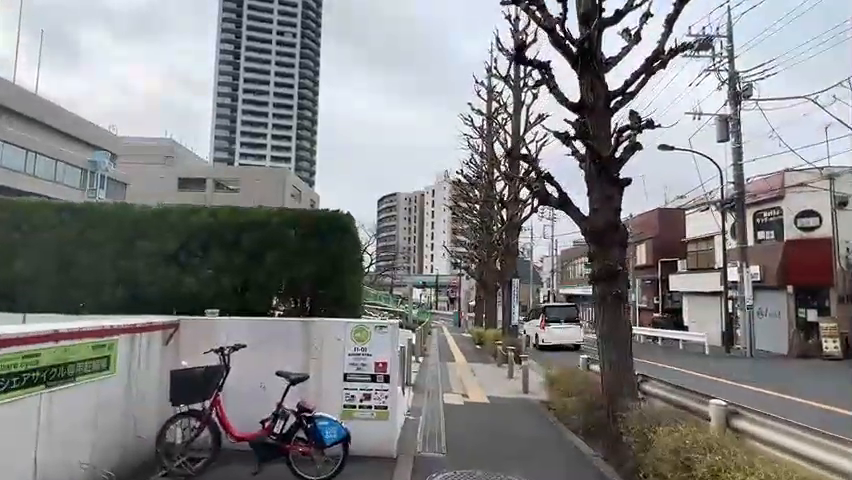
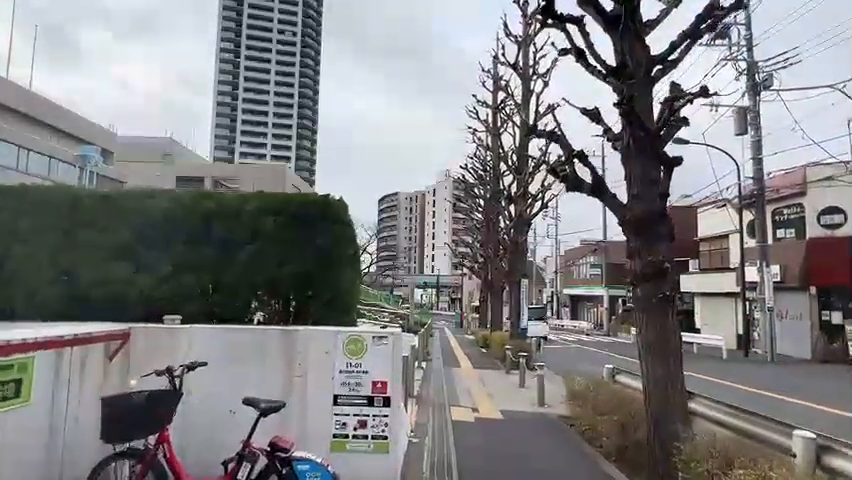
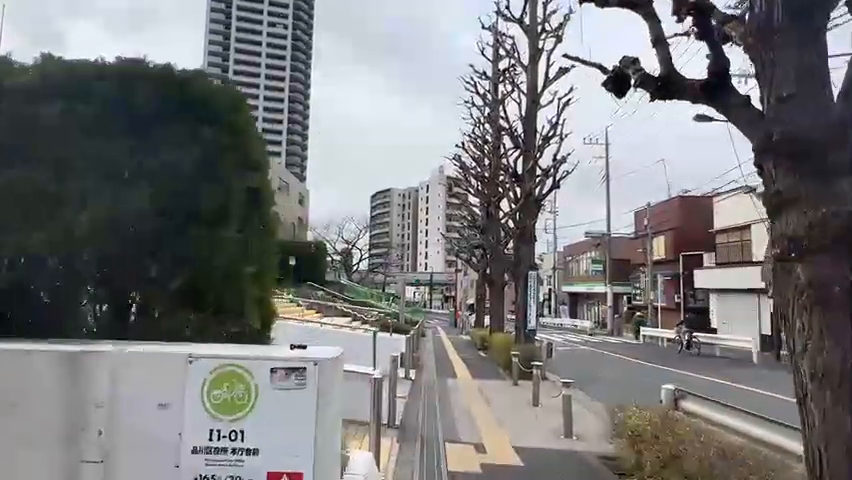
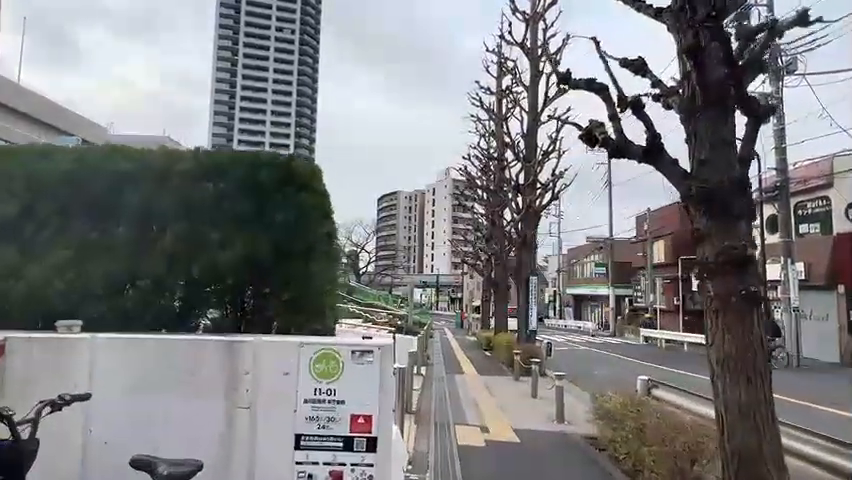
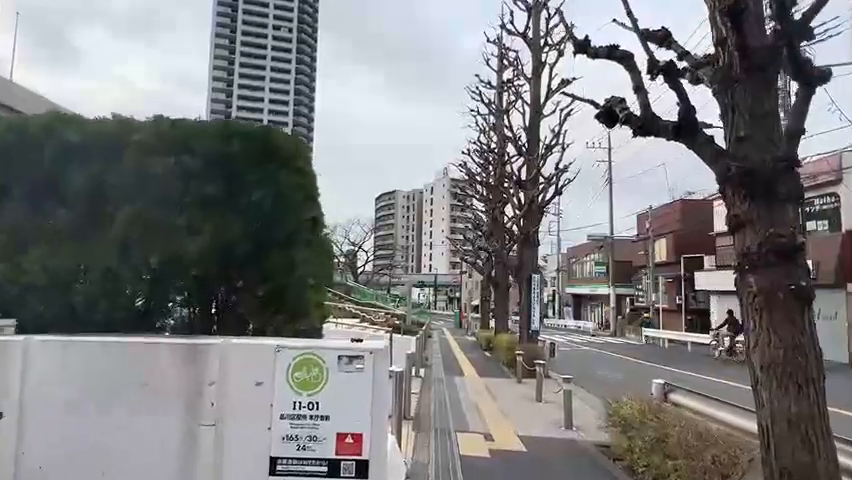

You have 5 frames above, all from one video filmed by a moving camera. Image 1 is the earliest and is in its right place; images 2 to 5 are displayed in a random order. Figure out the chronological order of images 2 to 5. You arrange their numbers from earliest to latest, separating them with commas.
2, 4, 5, 3
